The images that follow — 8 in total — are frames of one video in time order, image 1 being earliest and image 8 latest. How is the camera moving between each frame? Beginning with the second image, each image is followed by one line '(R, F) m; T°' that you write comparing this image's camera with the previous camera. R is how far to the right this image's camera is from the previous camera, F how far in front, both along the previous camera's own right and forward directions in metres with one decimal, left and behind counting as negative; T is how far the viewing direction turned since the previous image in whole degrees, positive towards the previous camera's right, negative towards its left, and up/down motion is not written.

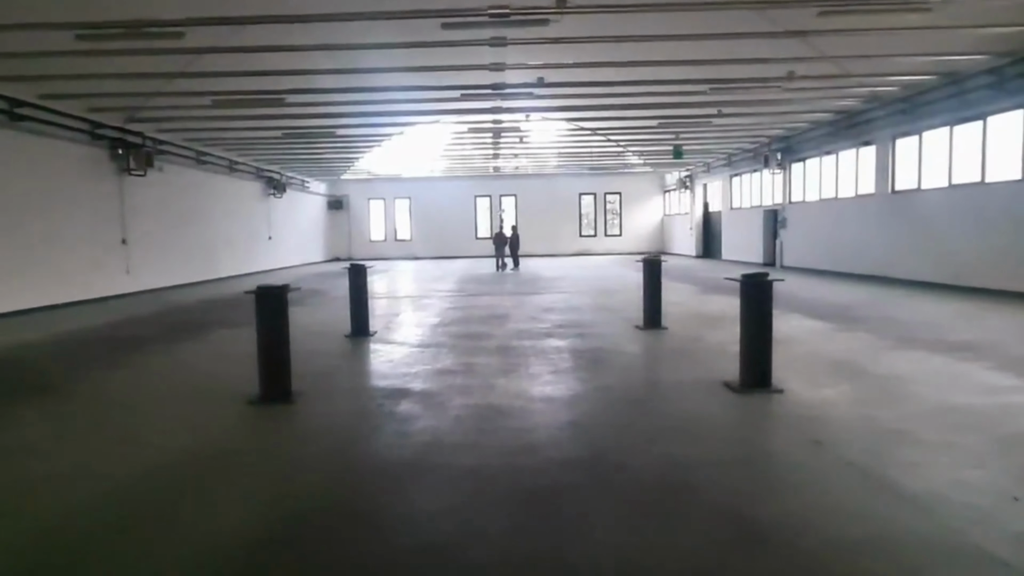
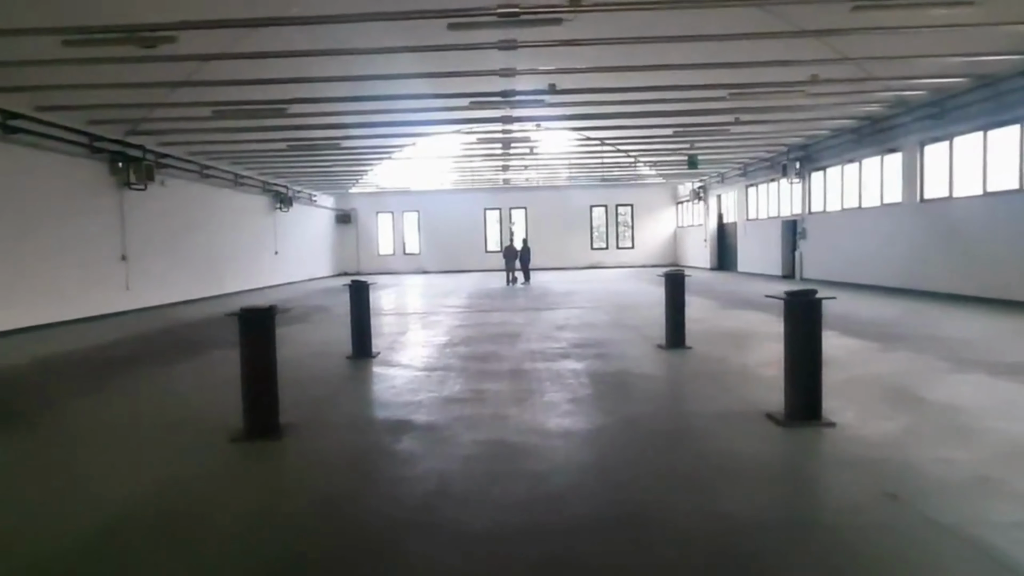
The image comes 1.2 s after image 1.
(0.0, +0.4) m; -1°
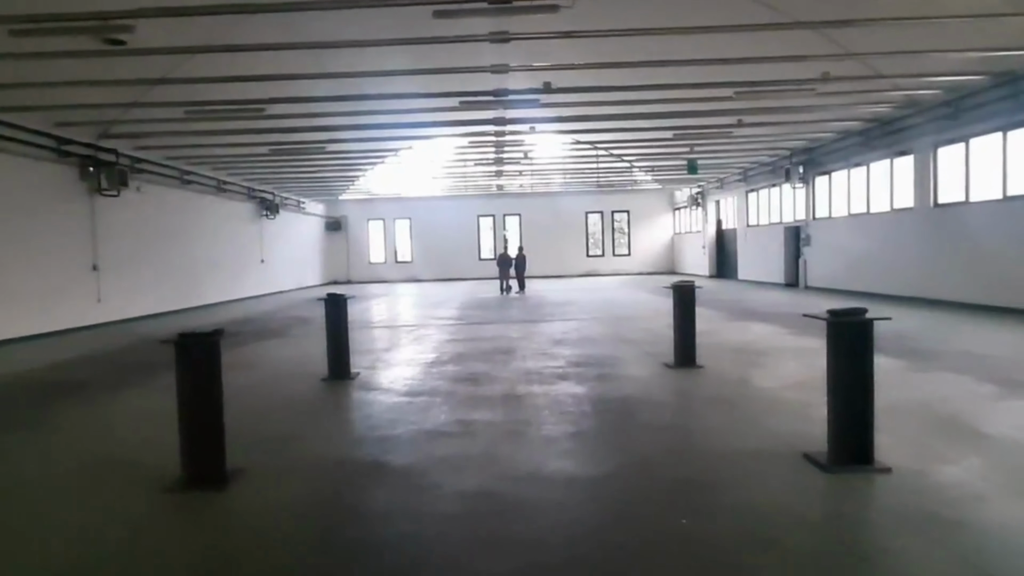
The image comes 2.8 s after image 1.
(0.0, +0.6) m; 0°
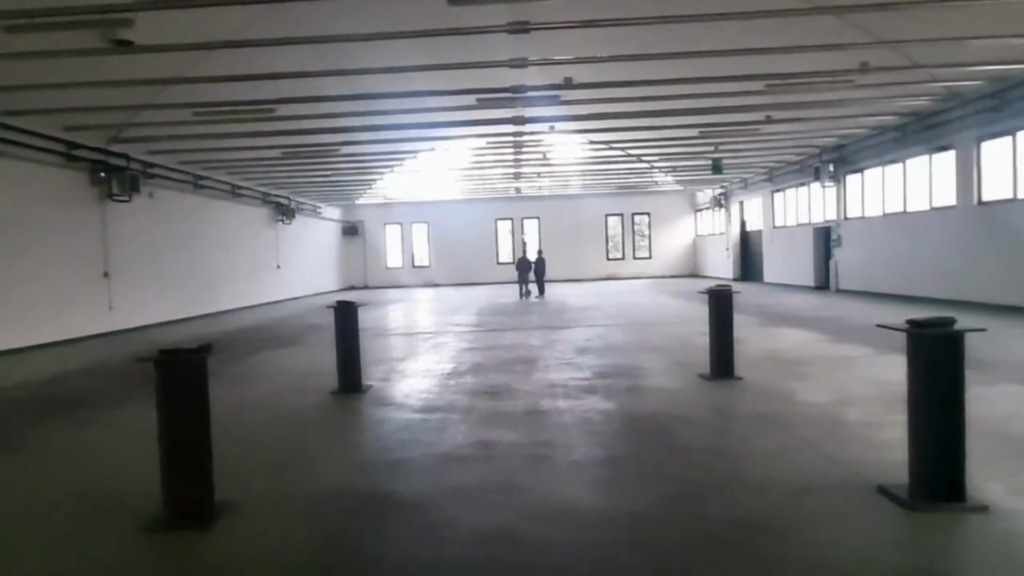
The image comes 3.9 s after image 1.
(0.0, +0.4) m; -1°
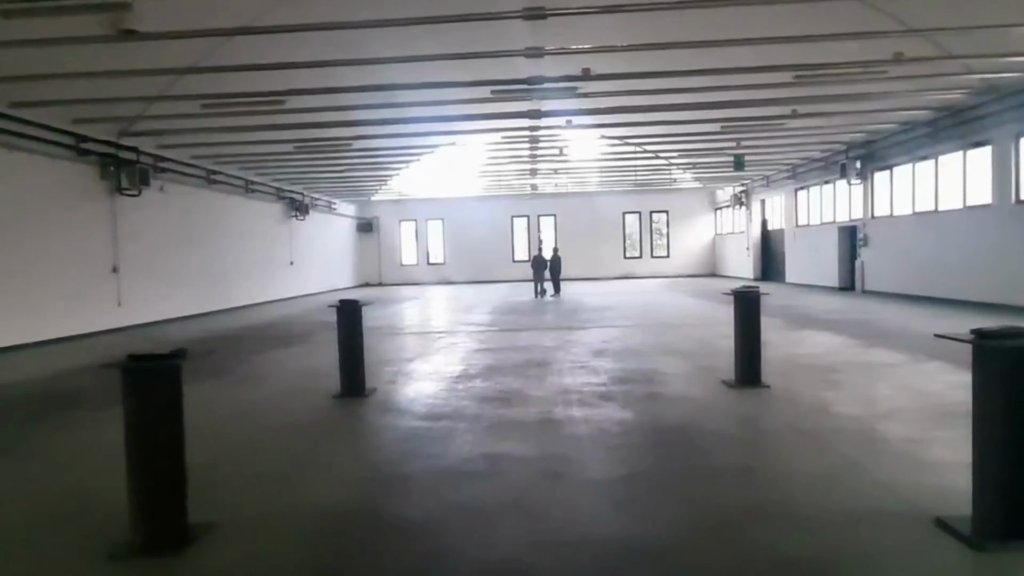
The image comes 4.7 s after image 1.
(0.0, +0.3) m; -1°
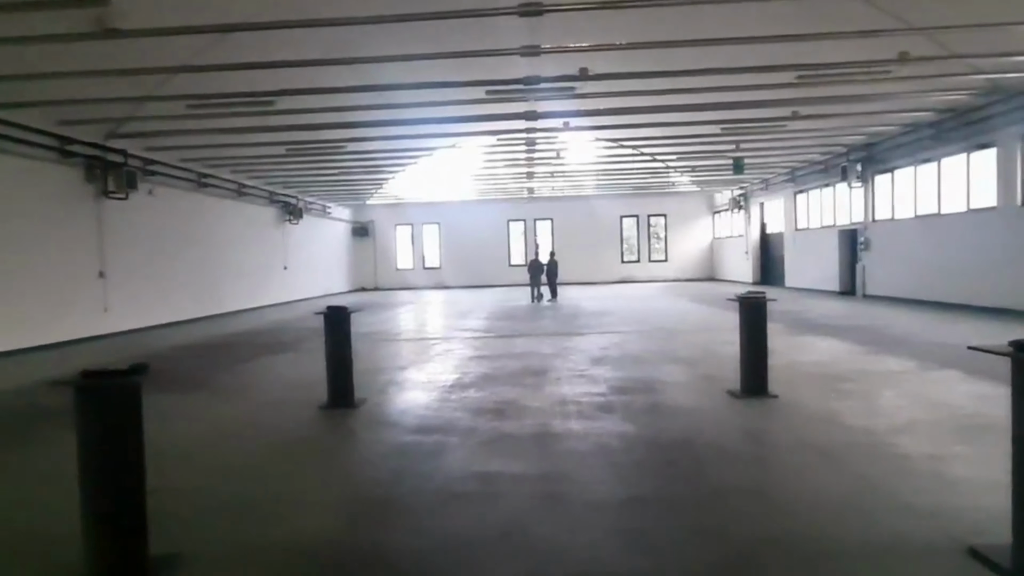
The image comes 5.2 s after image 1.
(0.0, +0.2) m; 0°
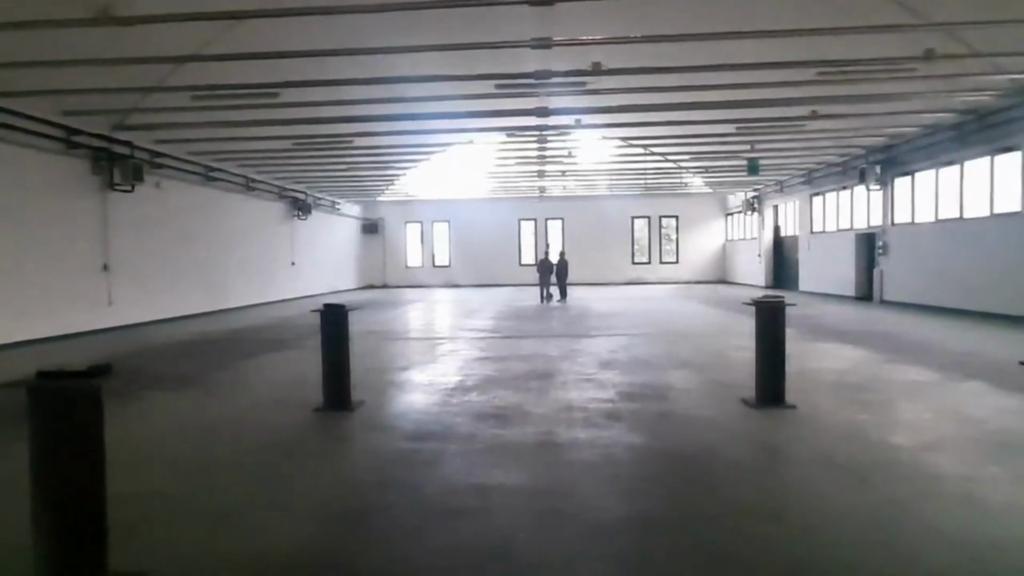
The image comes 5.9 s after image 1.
(0.0, +0.2) m; -1°
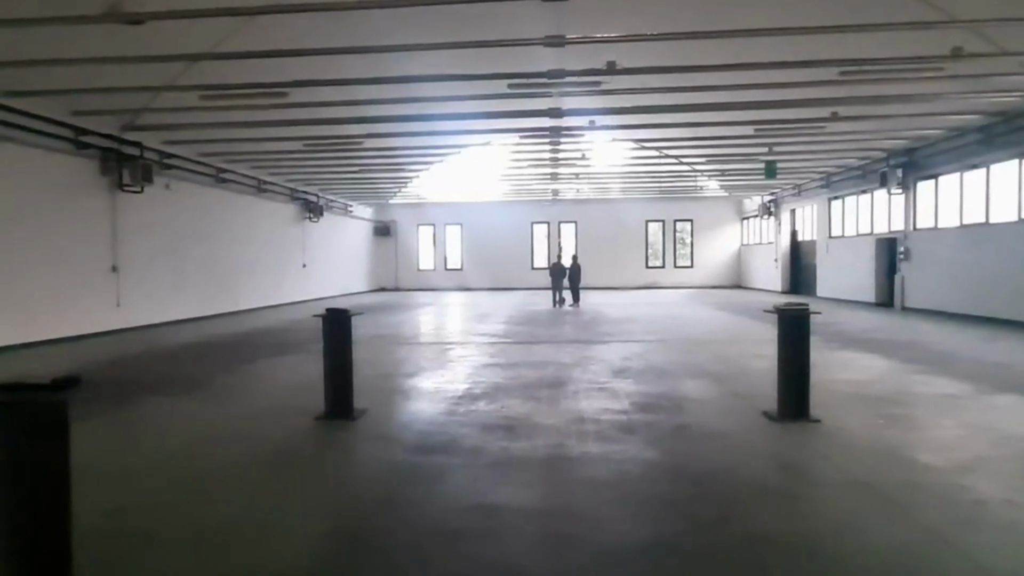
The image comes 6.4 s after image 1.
(0.0, +0.2) m; -1°
